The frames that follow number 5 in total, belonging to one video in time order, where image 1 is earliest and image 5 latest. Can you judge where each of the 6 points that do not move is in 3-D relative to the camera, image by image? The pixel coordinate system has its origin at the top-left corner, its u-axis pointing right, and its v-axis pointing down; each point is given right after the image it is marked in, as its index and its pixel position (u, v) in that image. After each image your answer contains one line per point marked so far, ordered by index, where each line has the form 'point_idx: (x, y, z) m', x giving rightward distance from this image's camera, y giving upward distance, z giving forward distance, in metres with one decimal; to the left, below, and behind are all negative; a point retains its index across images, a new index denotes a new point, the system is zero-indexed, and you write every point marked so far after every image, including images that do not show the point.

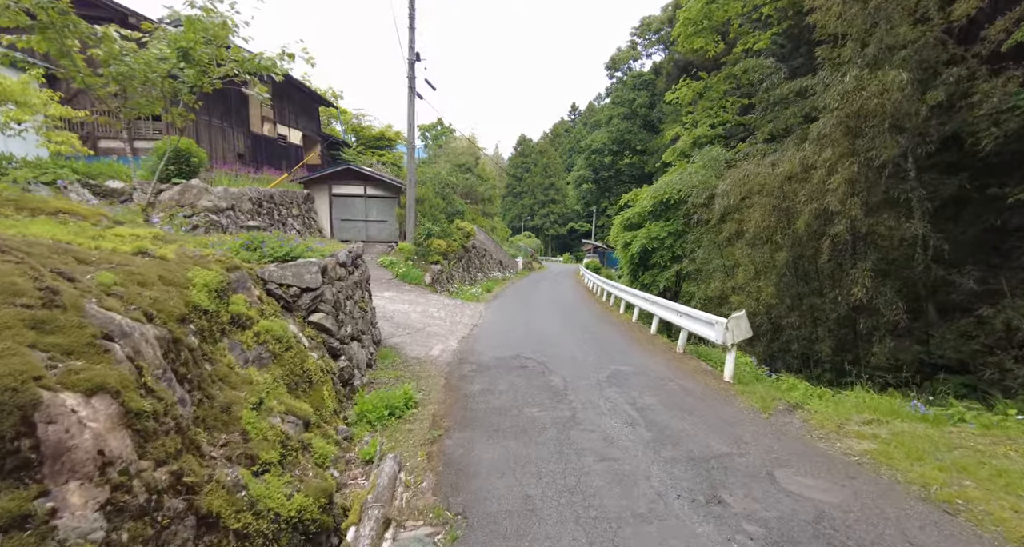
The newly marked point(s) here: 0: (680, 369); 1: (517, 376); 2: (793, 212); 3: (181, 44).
0: (+1.9, -1.1, +5.3) m
1: (0.0, -1.1, +5.0) m
2: (+4.3, +0.9, +7.0) m
3: (-2.8, +2.0, +3.9) m
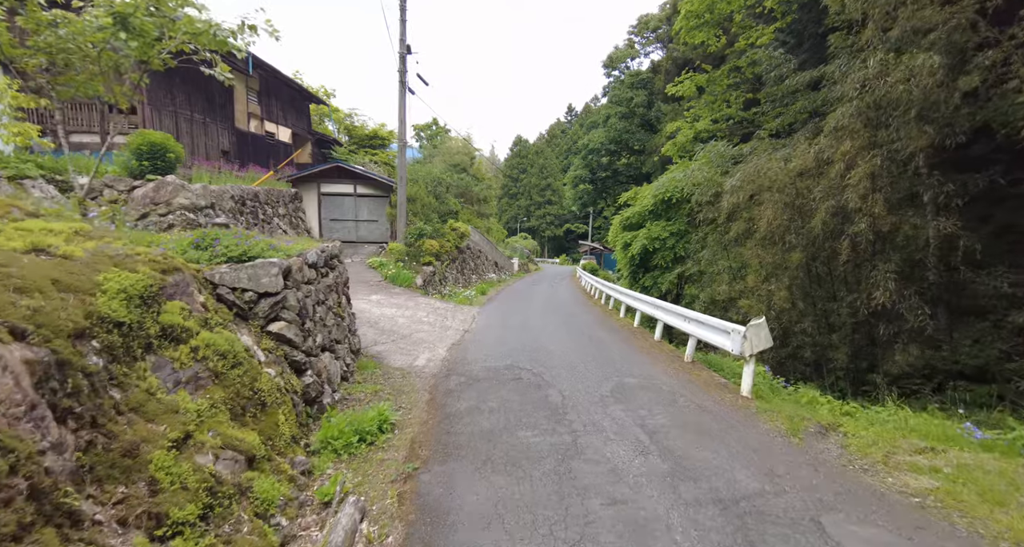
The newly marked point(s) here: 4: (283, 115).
0: (+1.9, -1.2, +4.8) m
1: (0.0, -1.2, +4.5) m
2: (+4.3, +0.9, +6.6) m
3: (-2.9, +1.9, +3.4) m
4: (-9.2, +6.4, +18.4) m
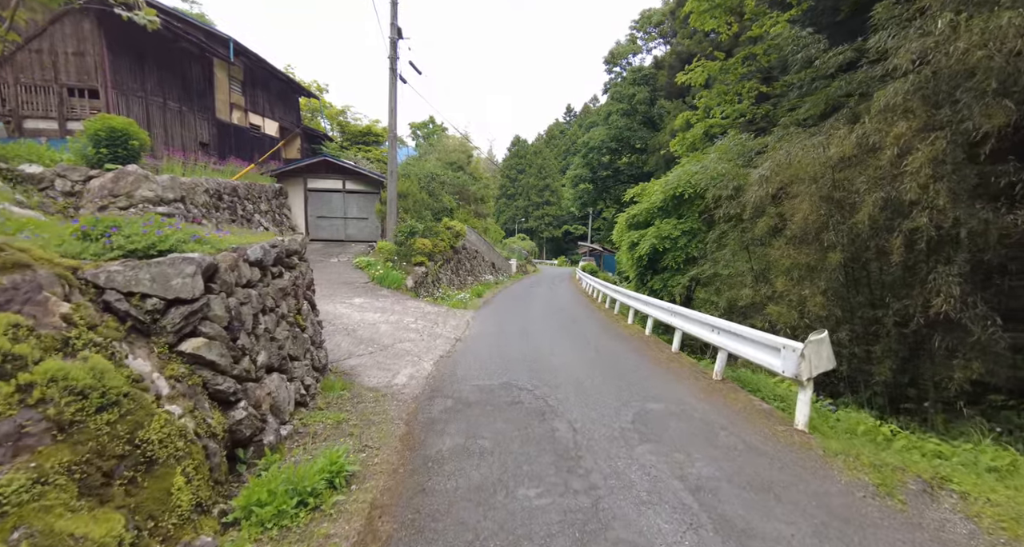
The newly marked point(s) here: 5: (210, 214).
0: (+1.8, -1.2, +3.9) m
1: (0.0, -1.2, +3.6) m
2: (+4.2, +0.9, +5.7) m
3: (-2.9, +2.0, +2.5) m
4: (-9.3, +6.4, +17.5) m
5: (-7.1, +1.4, +10.7) m
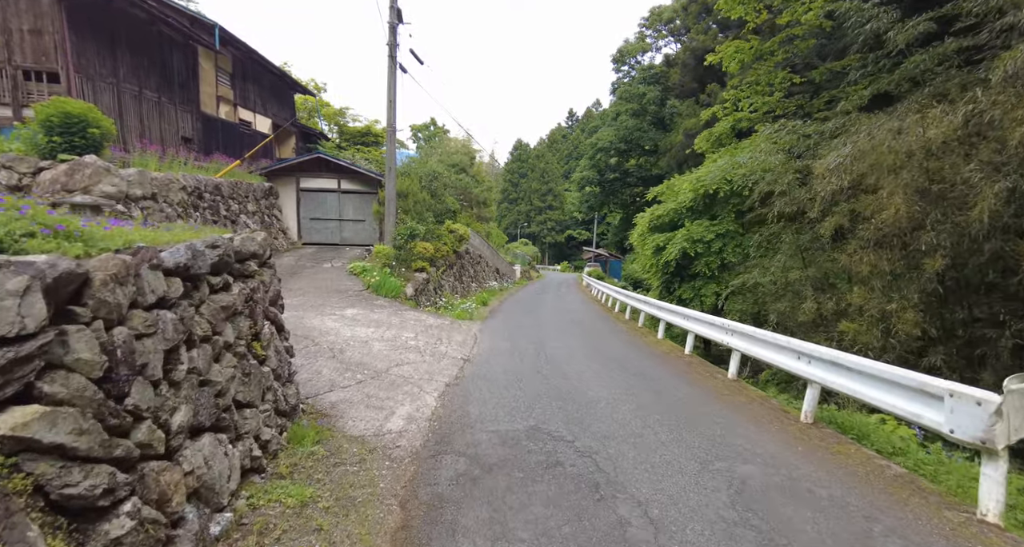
0: (+2.1, -1.3, +2.7) m
1: (+0.2, -1.2, +2.5) m
2: (+4.5, +0.8, +4.6) m
3: (-2.7, +1.9, +1.4) m
4: (-9.0, +6.2, +16.4) m
5: (-6.8, +1.3, +9.6) m
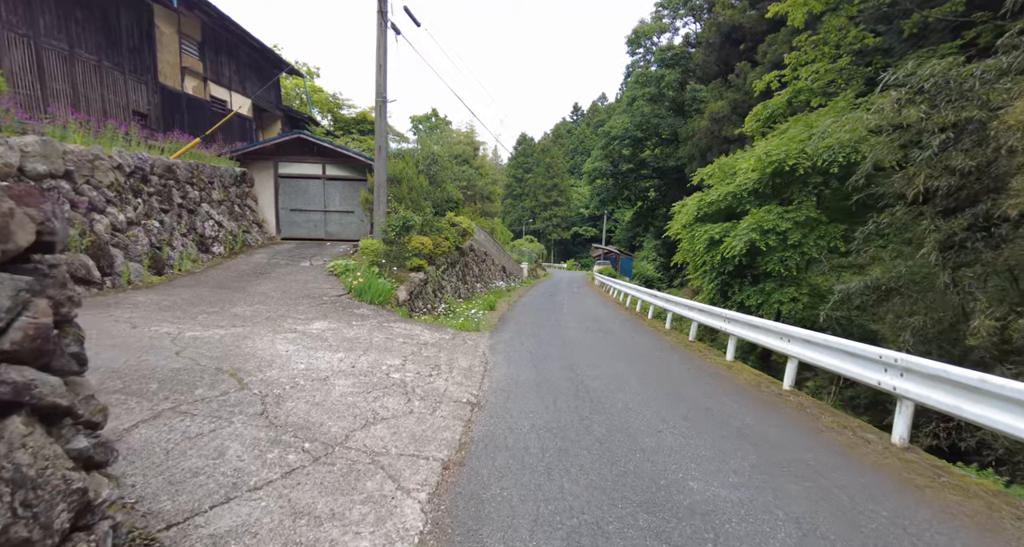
0: (+2.3, -1.3, +0.7) m
1: (+0.5, -1.3, +0.5) m
2: (+4.8, +0.7, +2.6) m
3: (-2.4, +1.9, -0.6) m
4: (-8.7, +6.2, +14.4) m
5: (-6.5, +1.3, +7.6) m
